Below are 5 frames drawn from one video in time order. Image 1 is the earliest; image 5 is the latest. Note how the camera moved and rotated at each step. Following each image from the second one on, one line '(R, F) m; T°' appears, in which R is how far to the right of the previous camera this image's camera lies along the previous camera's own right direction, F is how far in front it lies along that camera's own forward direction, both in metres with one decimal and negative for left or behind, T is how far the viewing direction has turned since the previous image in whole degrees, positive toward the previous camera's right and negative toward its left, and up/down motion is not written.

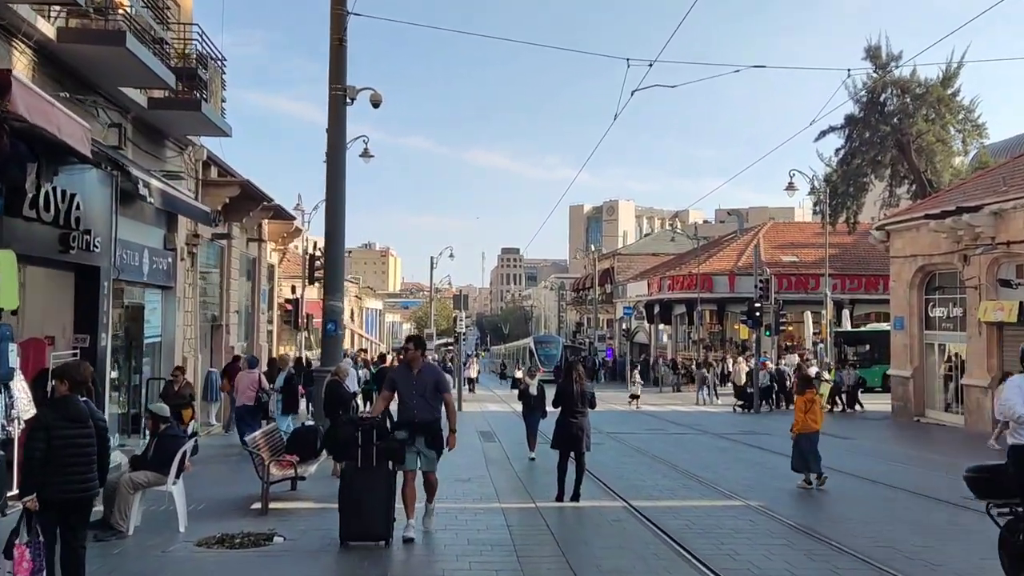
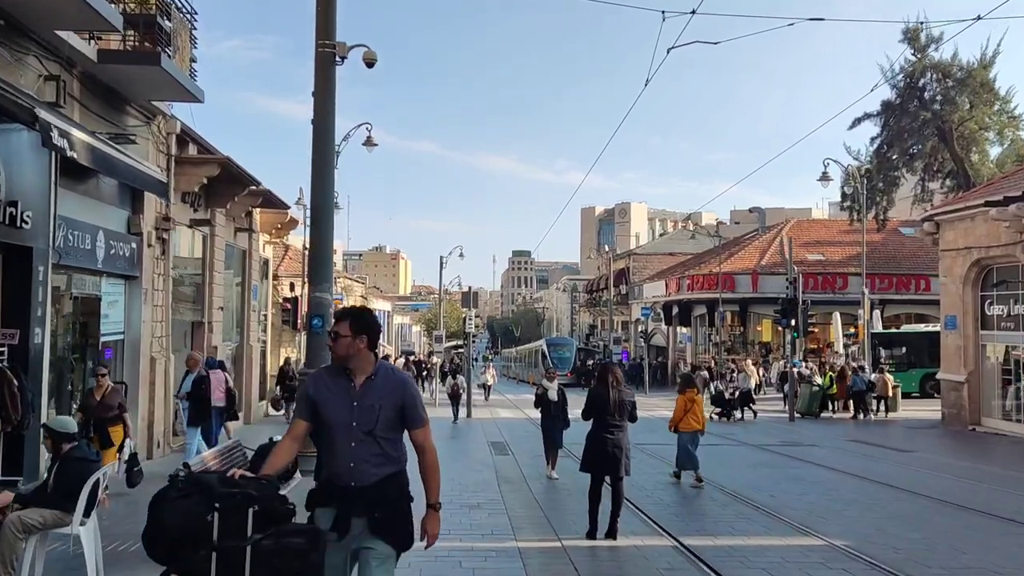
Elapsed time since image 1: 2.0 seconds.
(-0.1, +2.2) m; -1°
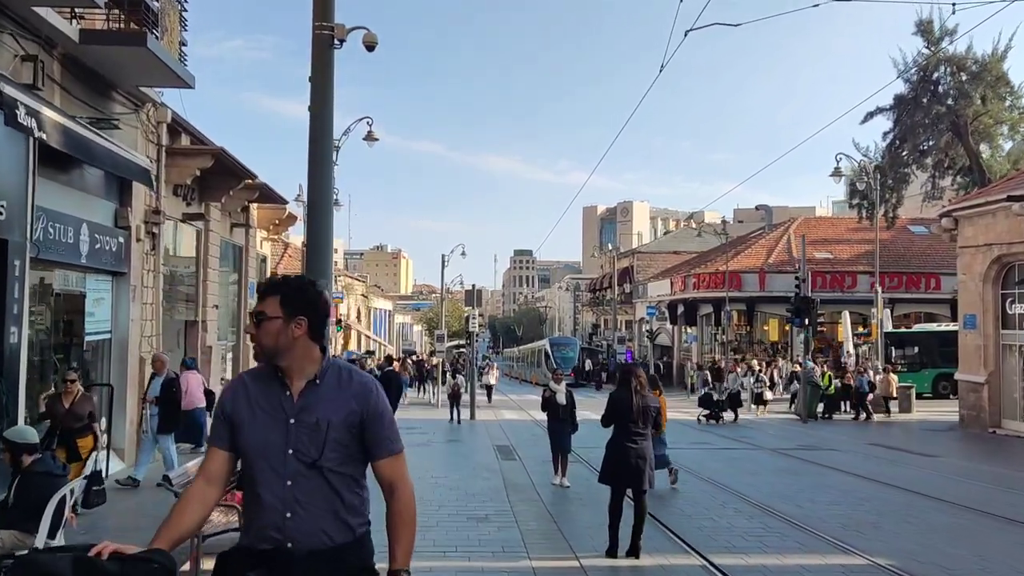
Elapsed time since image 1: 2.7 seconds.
(-0.1, +0.7) m; 0°
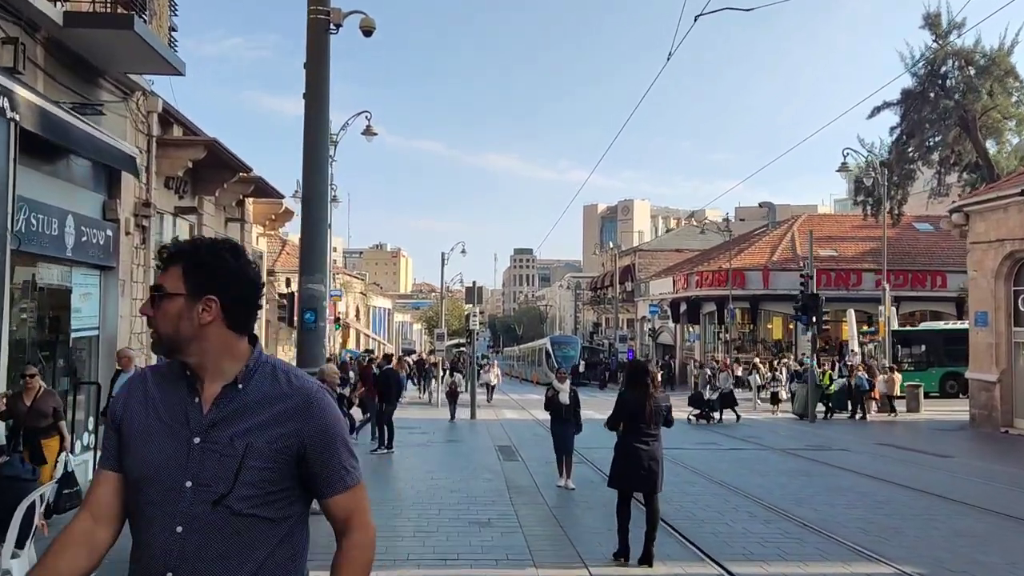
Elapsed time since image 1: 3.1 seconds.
(0.0, +0.5) m; 0°
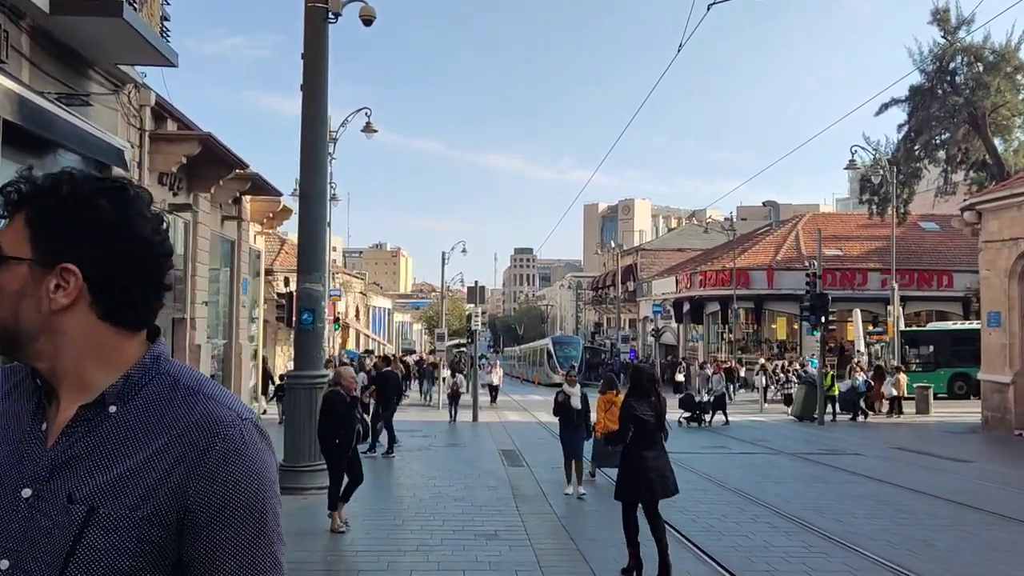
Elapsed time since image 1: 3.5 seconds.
(-0.1, +0.5) m; 0°
